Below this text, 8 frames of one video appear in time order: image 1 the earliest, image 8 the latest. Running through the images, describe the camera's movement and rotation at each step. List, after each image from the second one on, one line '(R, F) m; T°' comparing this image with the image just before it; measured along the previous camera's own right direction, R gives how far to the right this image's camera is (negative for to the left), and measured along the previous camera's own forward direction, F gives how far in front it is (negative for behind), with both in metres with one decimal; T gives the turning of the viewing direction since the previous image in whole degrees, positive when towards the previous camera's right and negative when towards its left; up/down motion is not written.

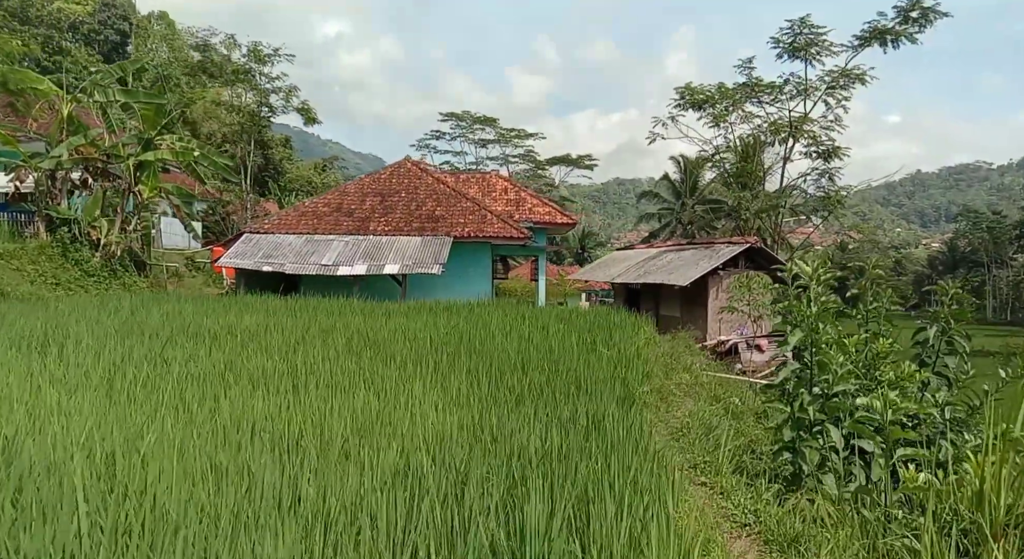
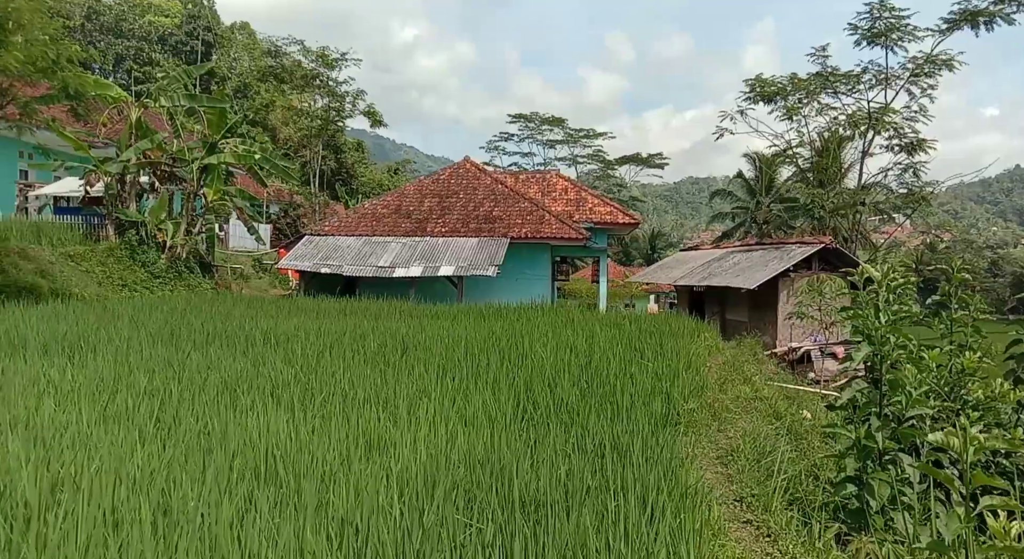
(+0.2, +0.3) m; -6°
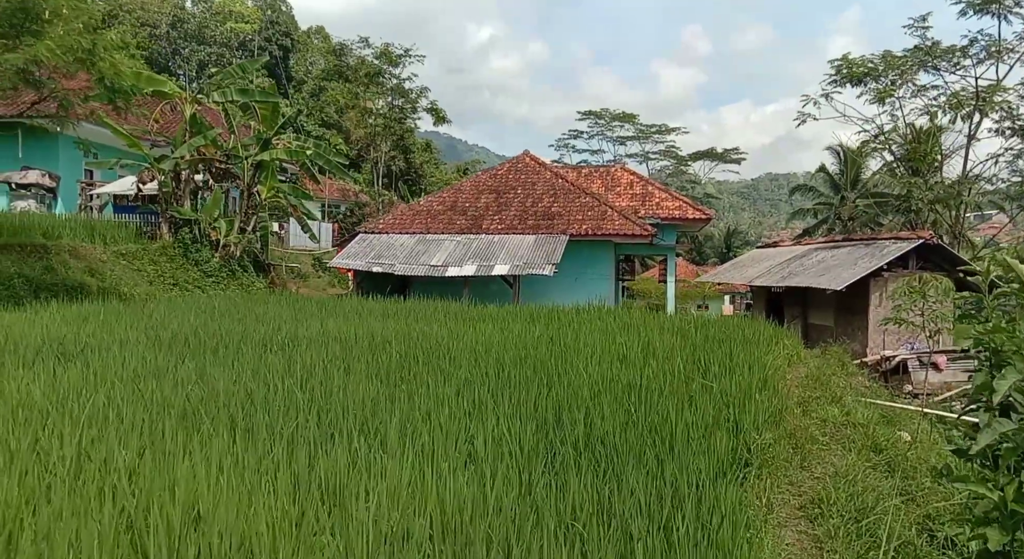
(+0.2, +0.7) m; -6°
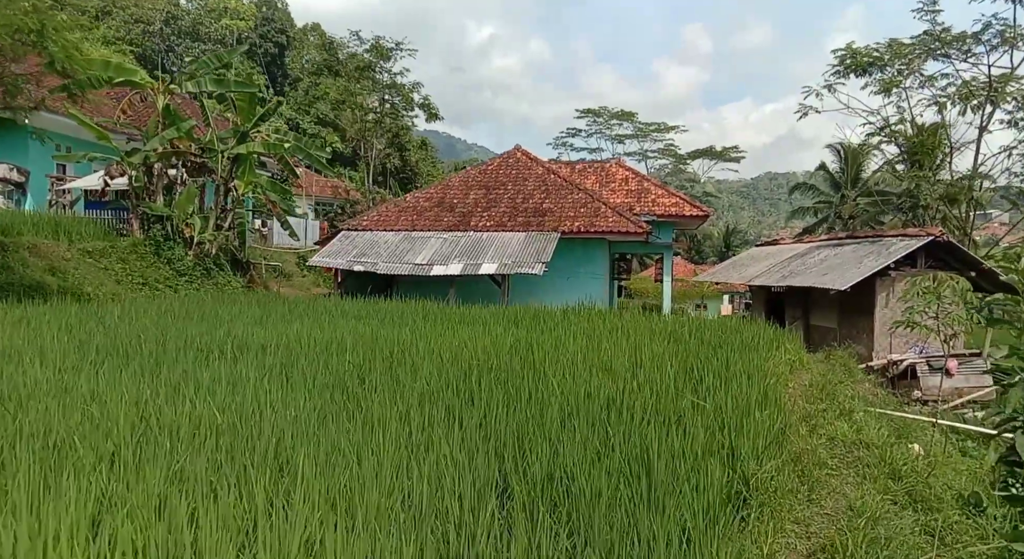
(+0.2, +0.5) m; 0°
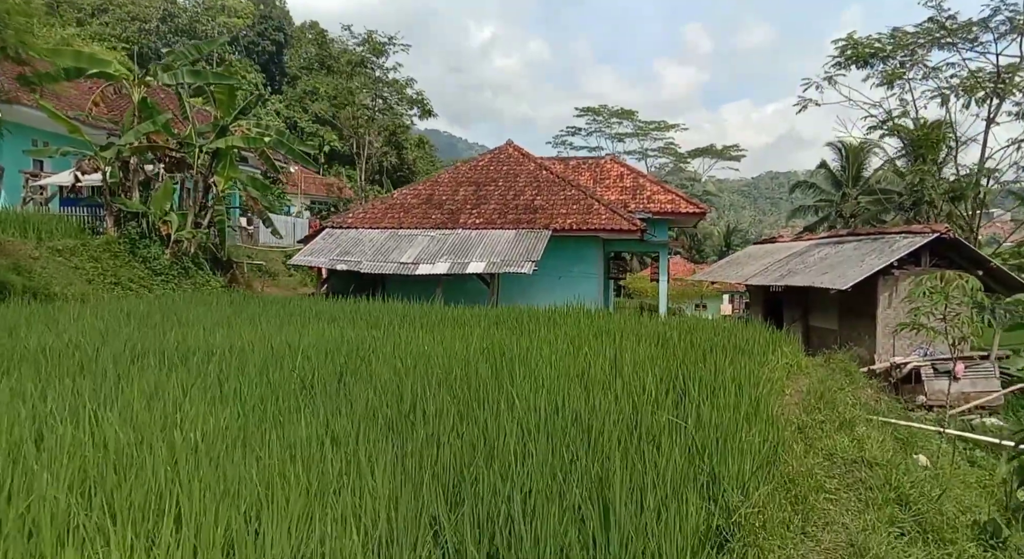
(+0.2, +0.4) m; 0°
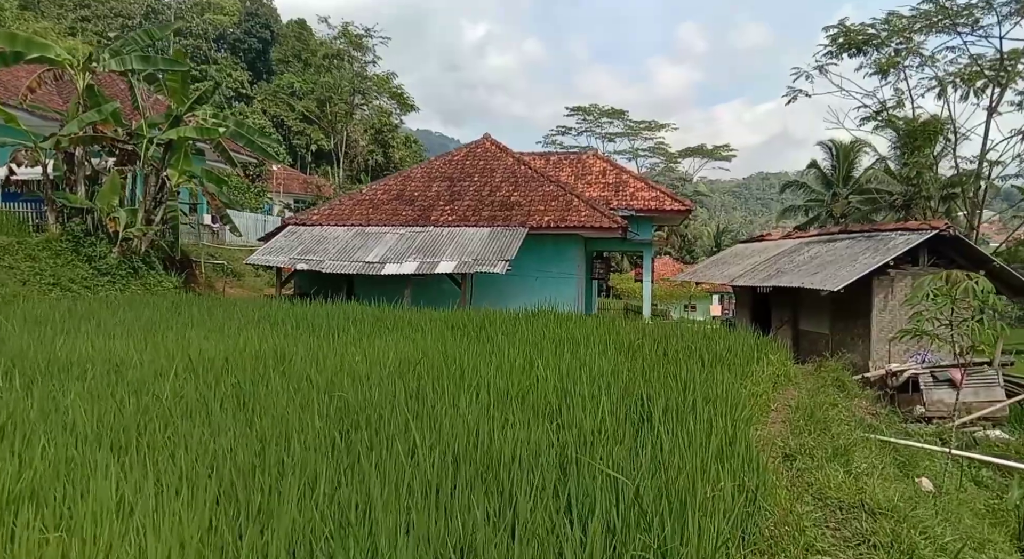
(+0.3, +0.7) m; +1°
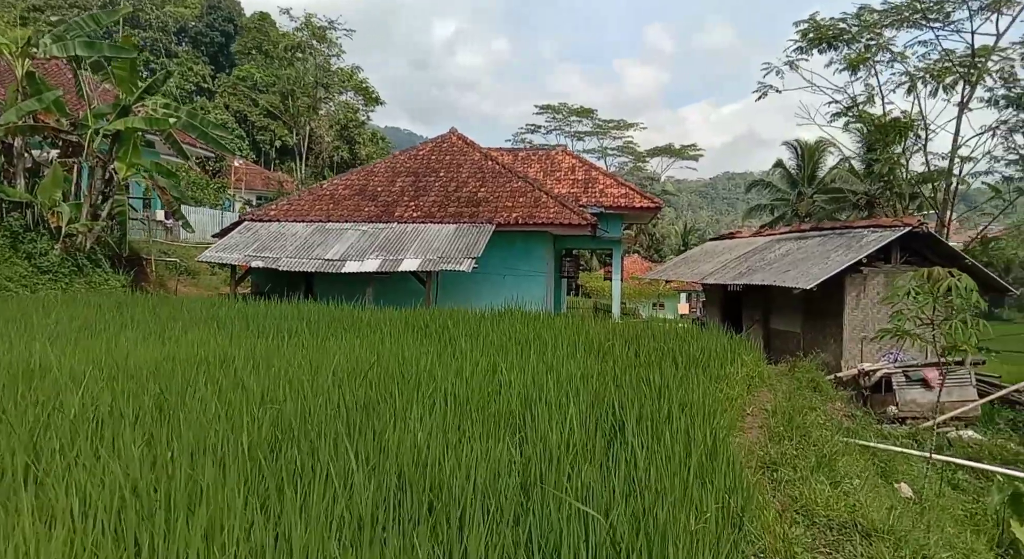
(0.0, +0.3) m; +3°
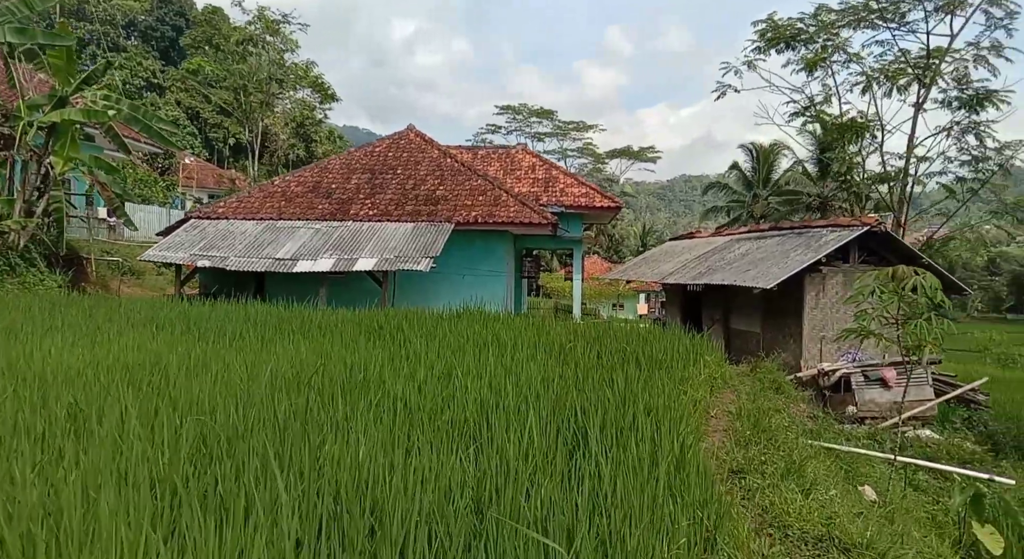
(0.0, +0.2) m; +3°
